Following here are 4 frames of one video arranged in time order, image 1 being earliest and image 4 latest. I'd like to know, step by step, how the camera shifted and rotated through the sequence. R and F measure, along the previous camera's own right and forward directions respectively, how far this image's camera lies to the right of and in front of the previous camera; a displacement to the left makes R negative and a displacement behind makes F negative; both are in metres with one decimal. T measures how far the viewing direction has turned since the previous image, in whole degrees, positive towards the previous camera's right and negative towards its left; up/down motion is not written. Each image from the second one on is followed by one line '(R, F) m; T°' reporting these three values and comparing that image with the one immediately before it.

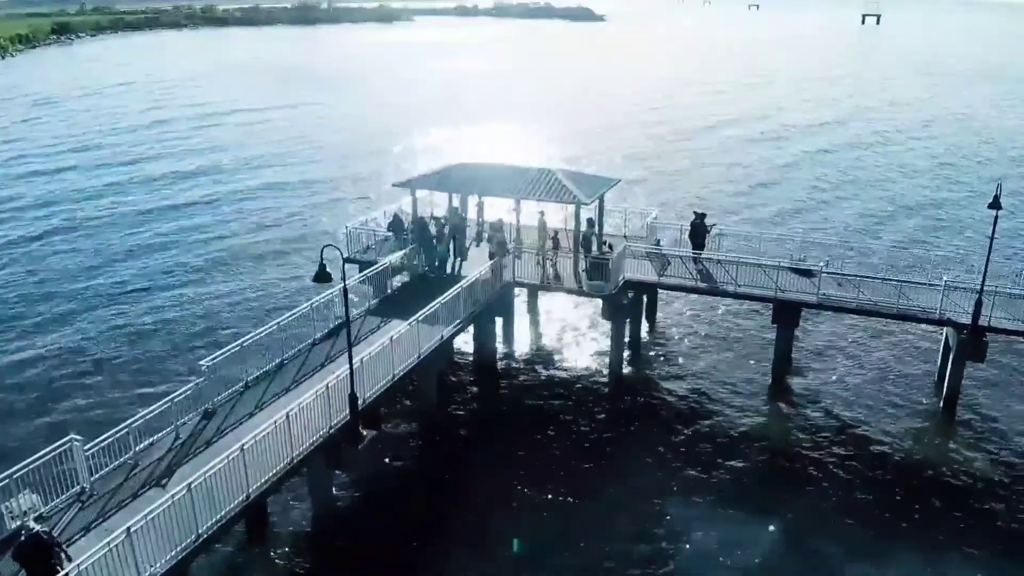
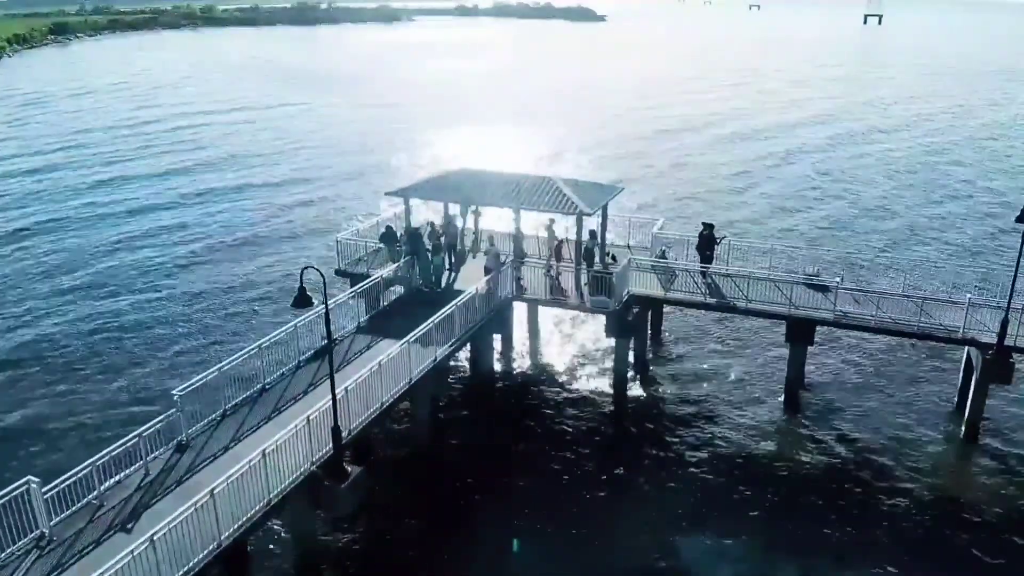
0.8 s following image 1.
(+0.1, +1.4) m; 0°
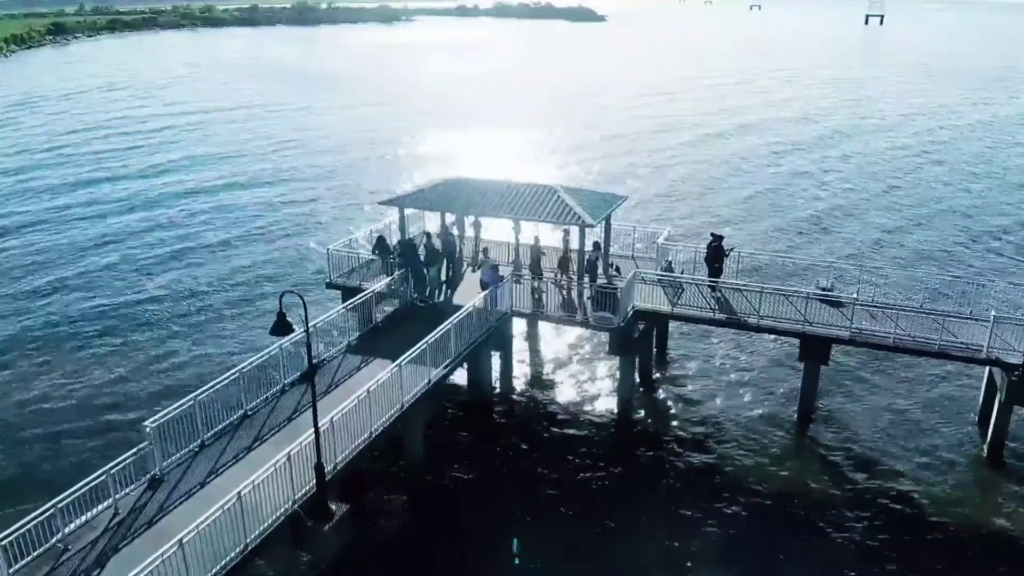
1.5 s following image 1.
(0.0, +1.3) m; 0°
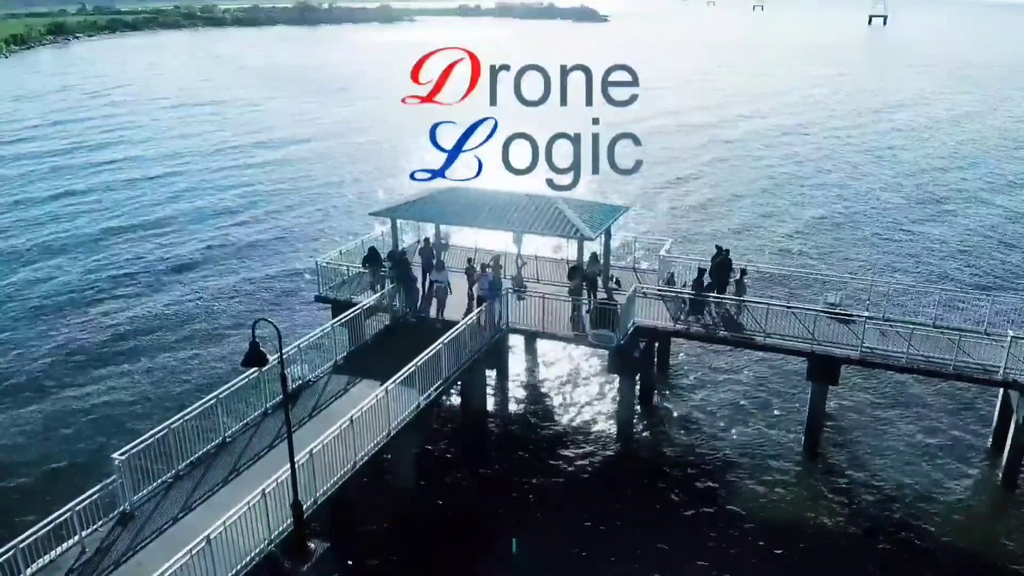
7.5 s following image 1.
(+0.2, +1.0) m; 0°
